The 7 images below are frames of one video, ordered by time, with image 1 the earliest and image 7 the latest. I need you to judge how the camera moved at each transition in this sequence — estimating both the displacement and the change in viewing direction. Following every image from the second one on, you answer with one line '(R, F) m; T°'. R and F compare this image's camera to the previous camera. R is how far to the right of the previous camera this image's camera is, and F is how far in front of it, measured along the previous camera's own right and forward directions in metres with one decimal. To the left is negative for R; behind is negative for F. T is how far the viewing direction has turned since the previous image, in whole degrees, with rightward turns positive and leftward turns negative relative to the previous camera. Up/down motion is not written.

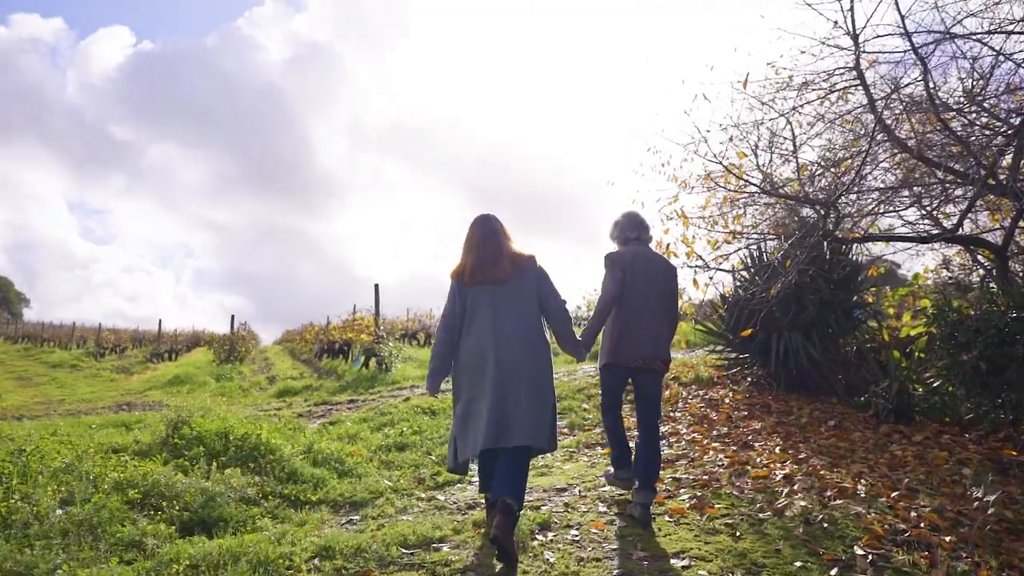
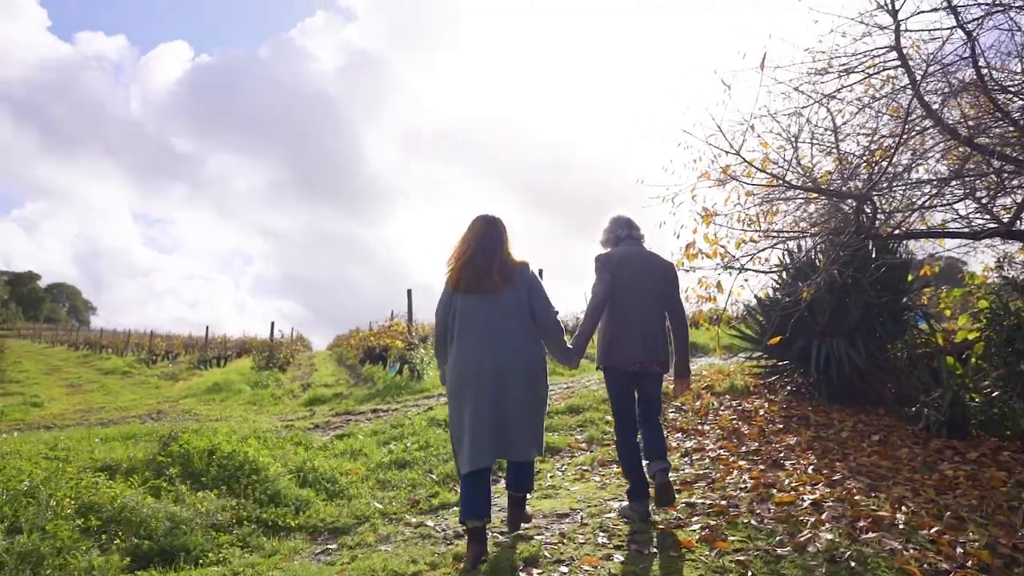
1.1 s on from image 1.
(+0.4, +0.4) m; -4°
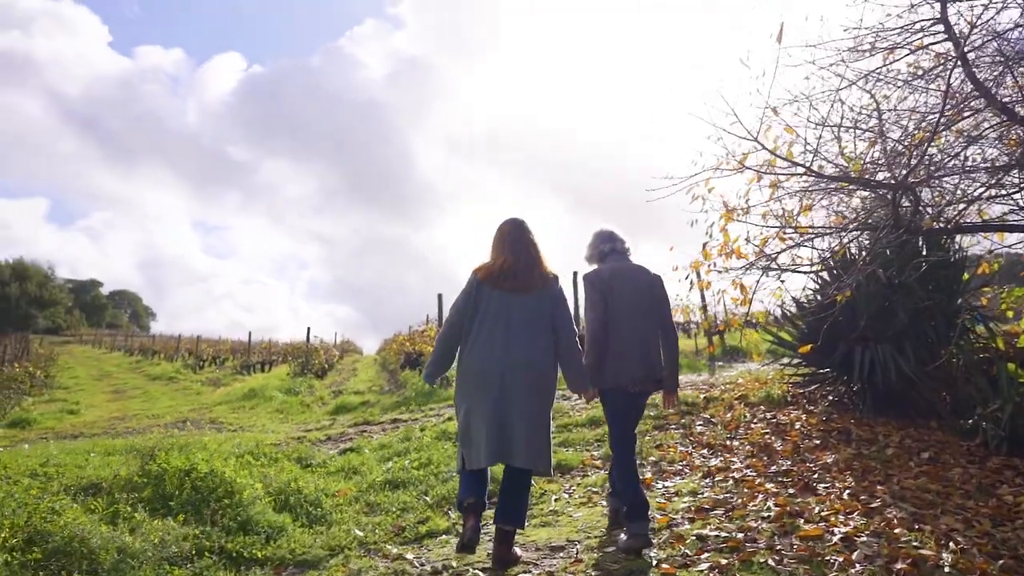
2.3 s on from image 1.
(+0.4, +0.5) m; -4°
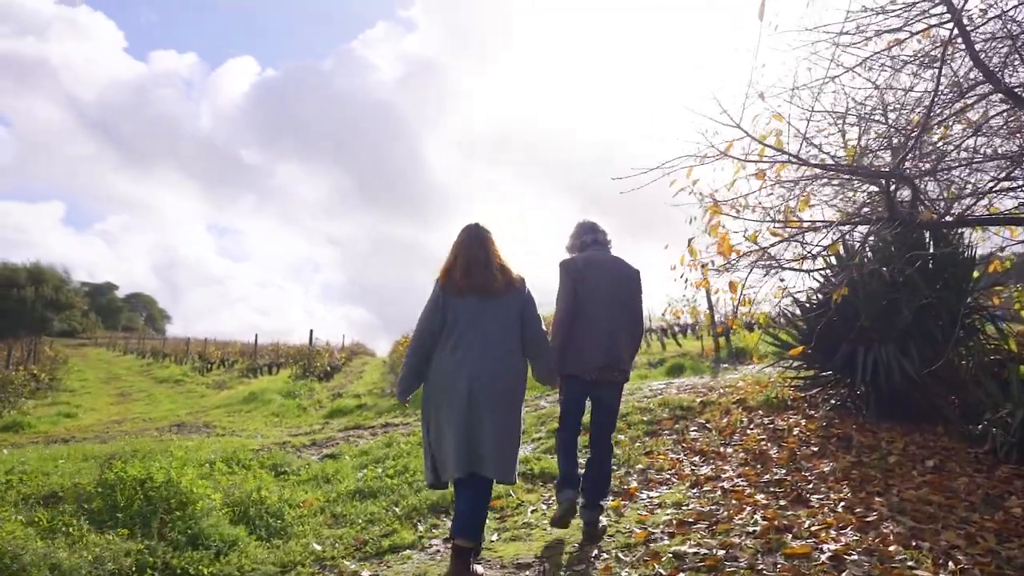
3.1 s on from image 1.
(+0.3, +0.3) m; -1°
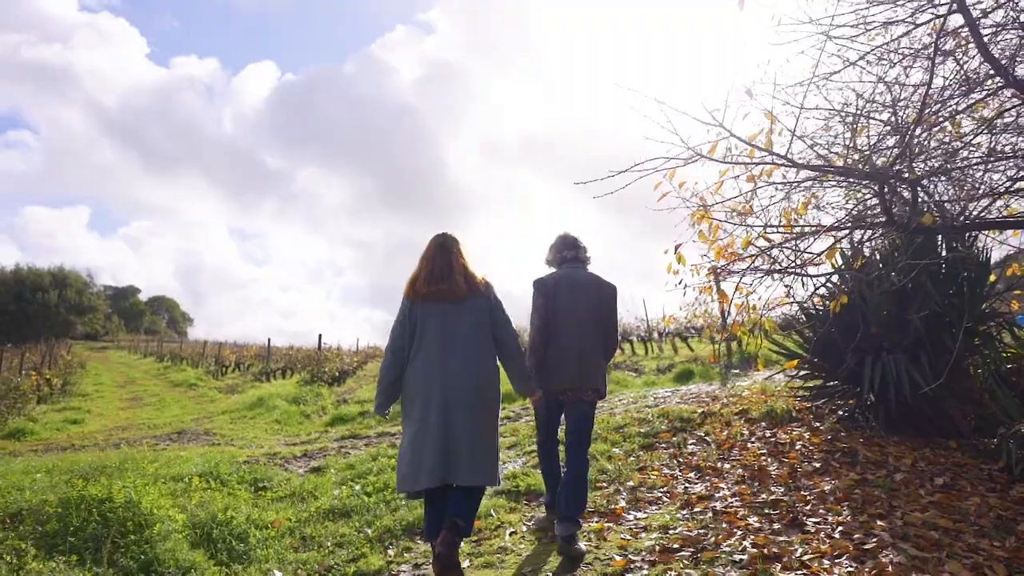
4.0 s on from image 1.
(+0.3, +0.3) m; -1°
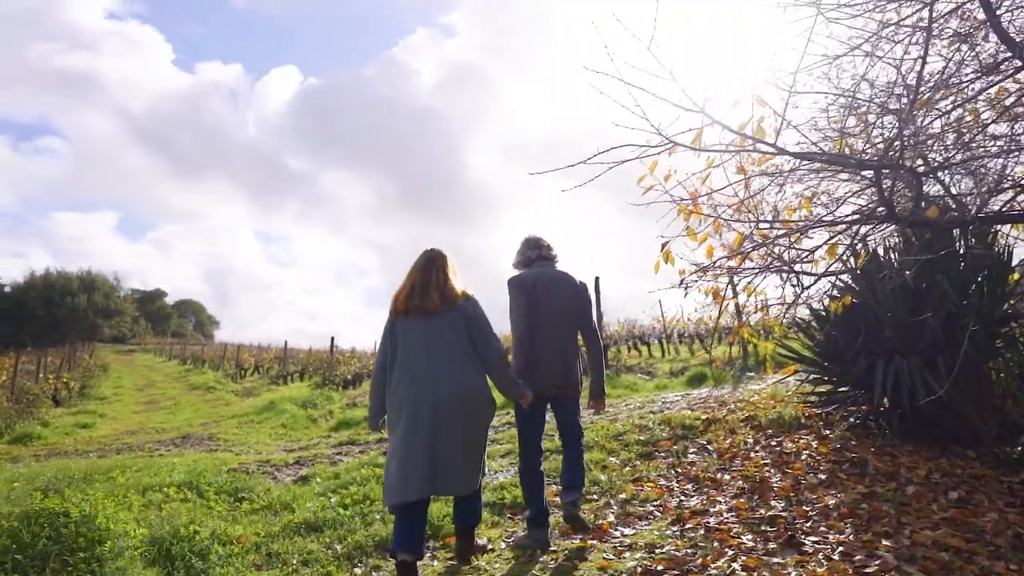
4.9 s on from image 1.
(+0.3, +0.3) m; -2°
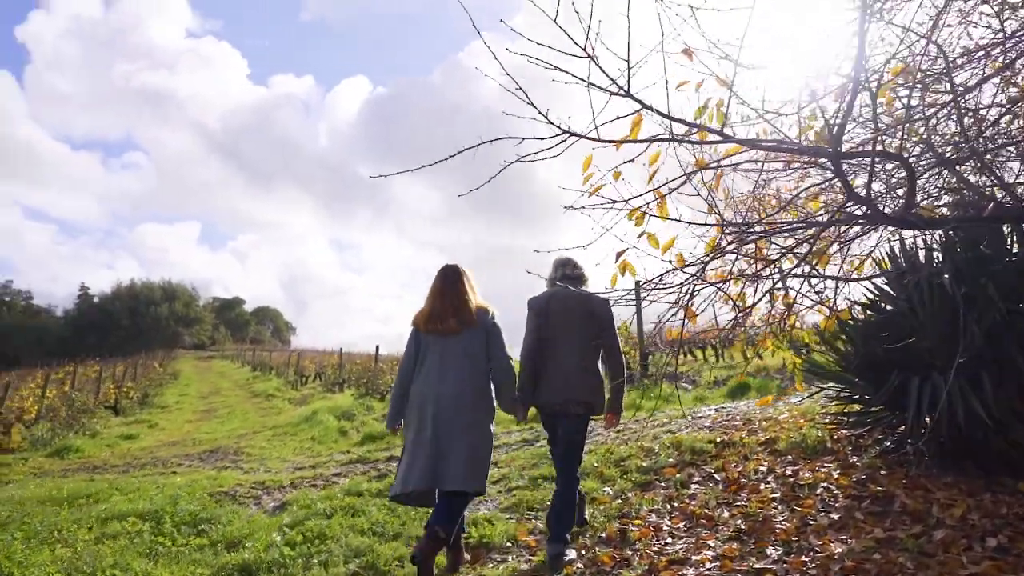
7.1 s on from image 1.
(+0.7, +0.6) m; -5°
